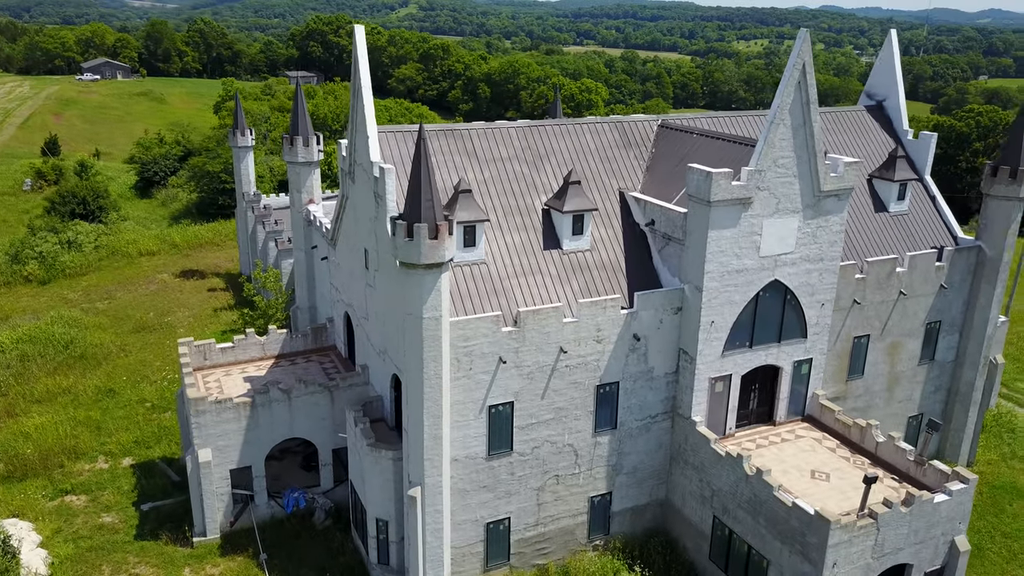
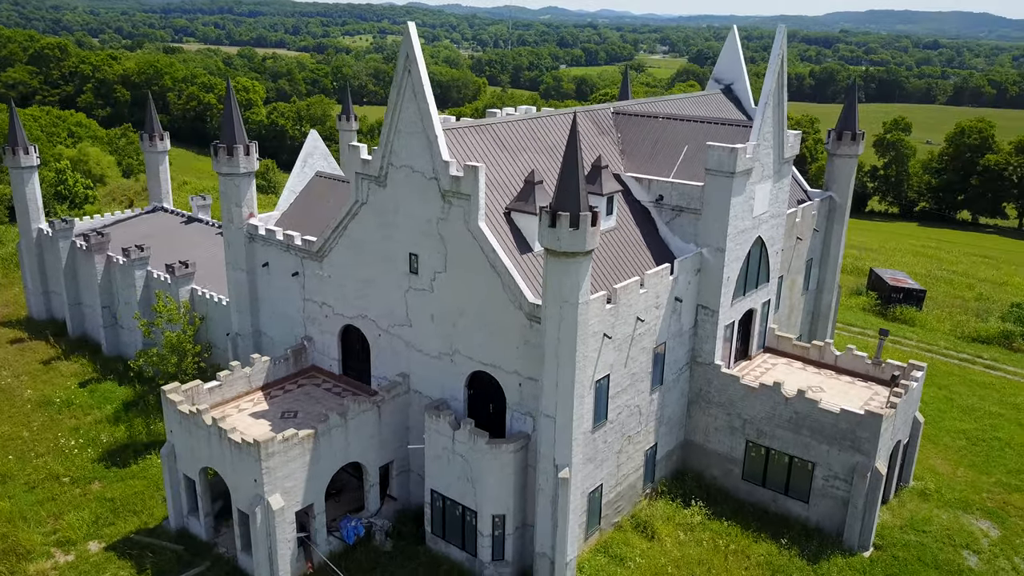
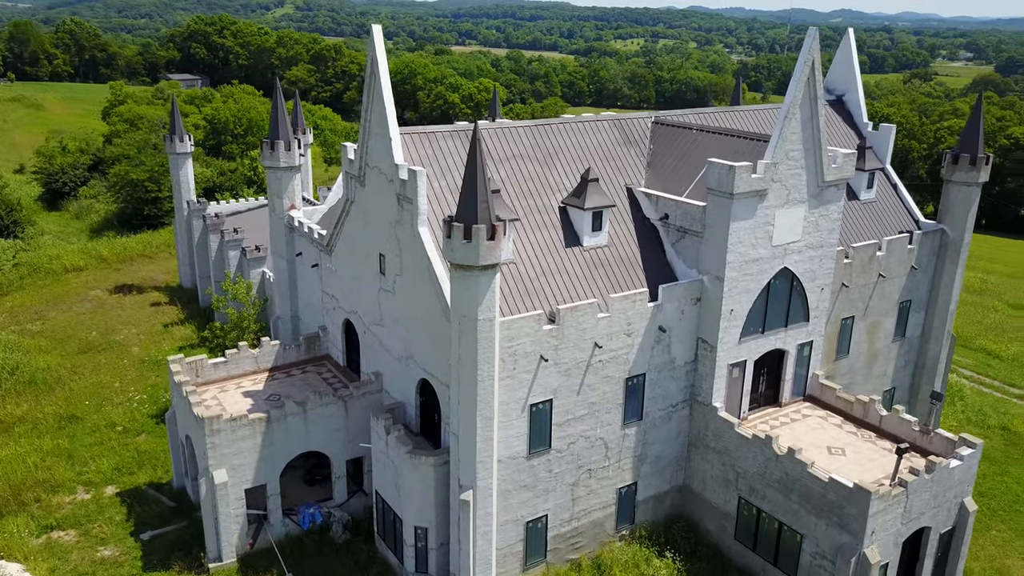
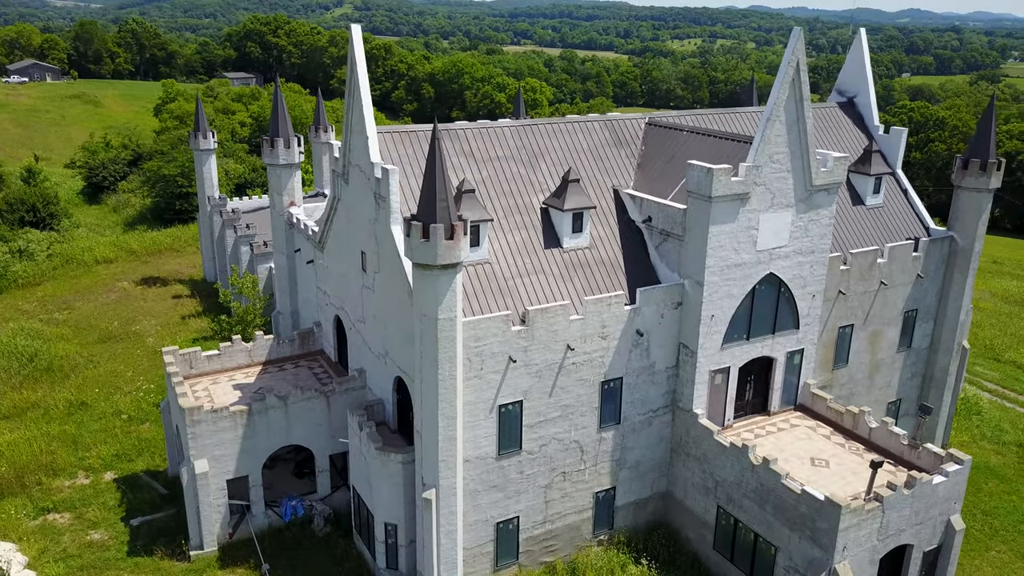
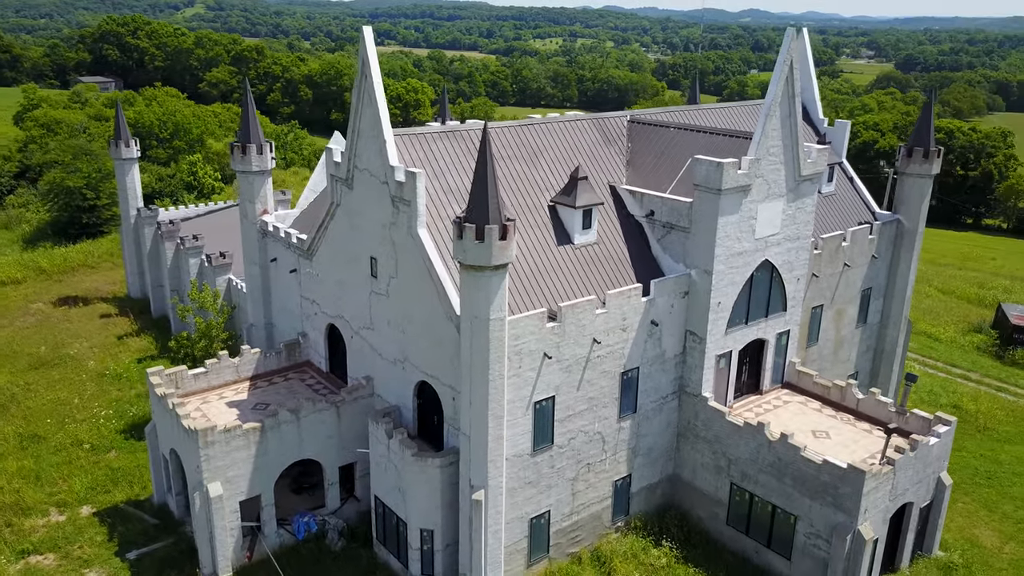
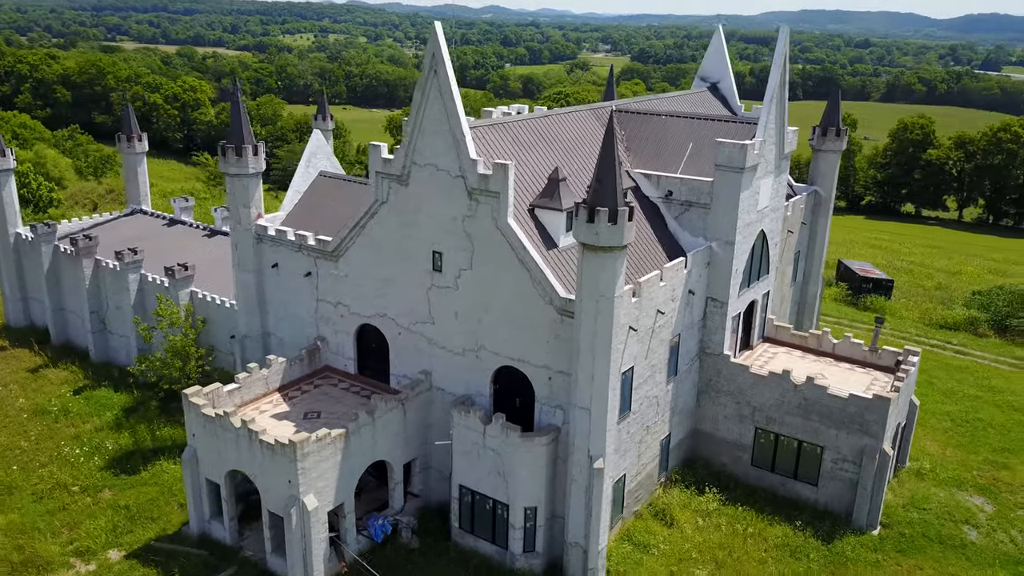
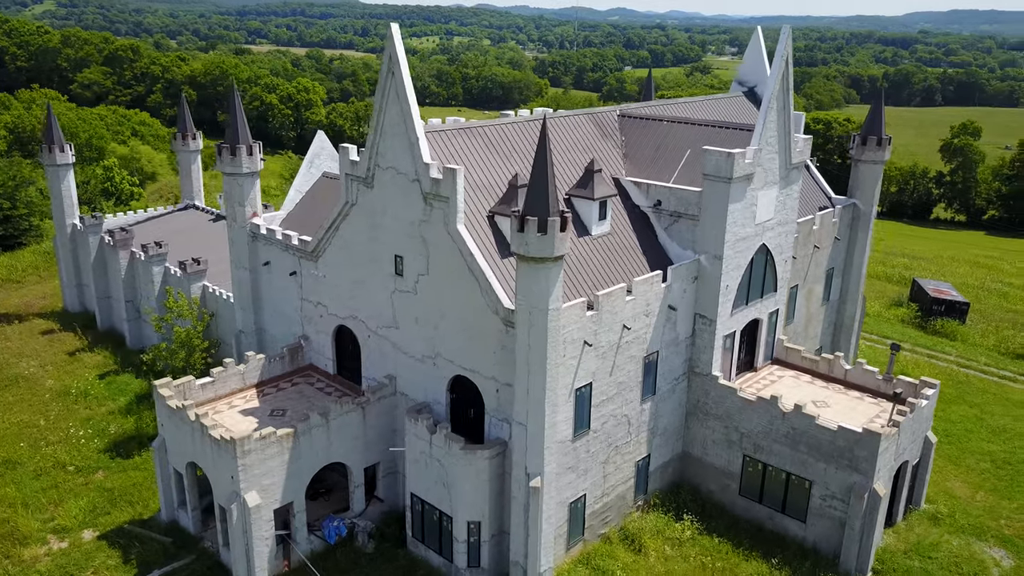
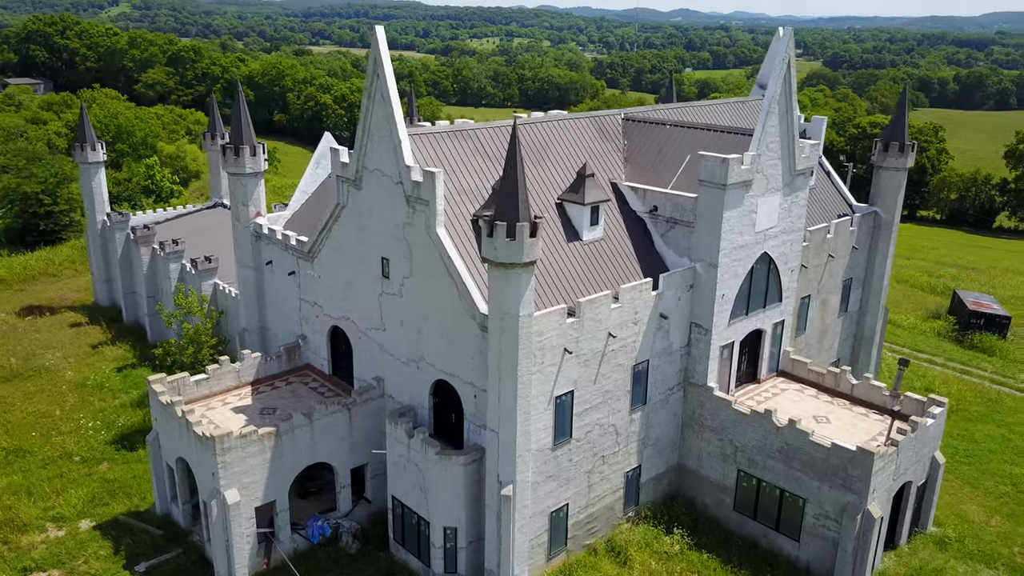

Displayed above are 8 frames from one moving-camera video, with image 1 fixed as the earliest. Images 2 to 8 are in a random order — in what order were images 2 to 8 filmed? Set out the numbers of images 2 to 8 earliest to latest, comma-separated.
4, 3, 5, 8, 7, 2, 6
